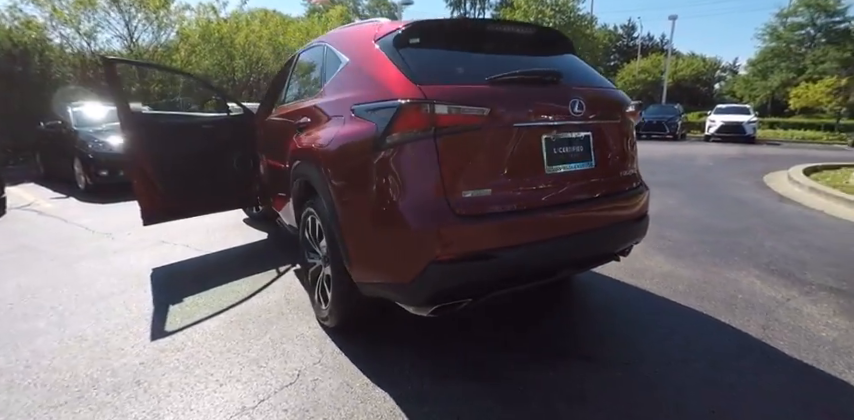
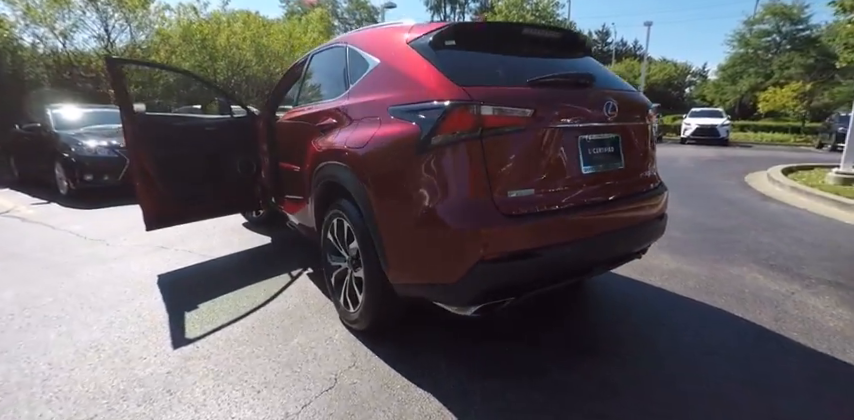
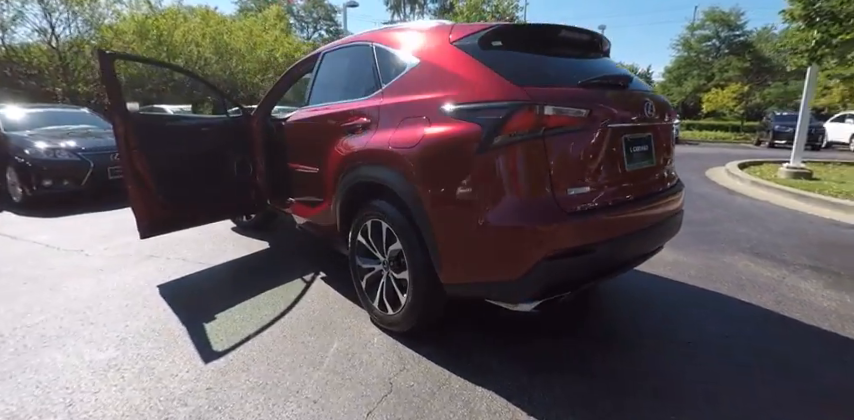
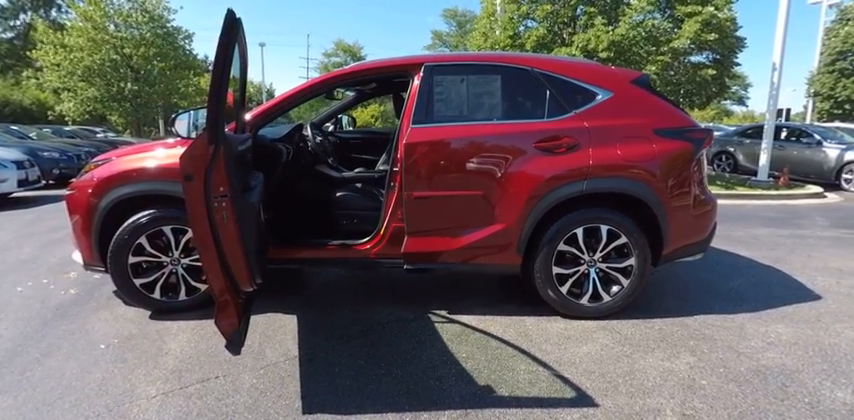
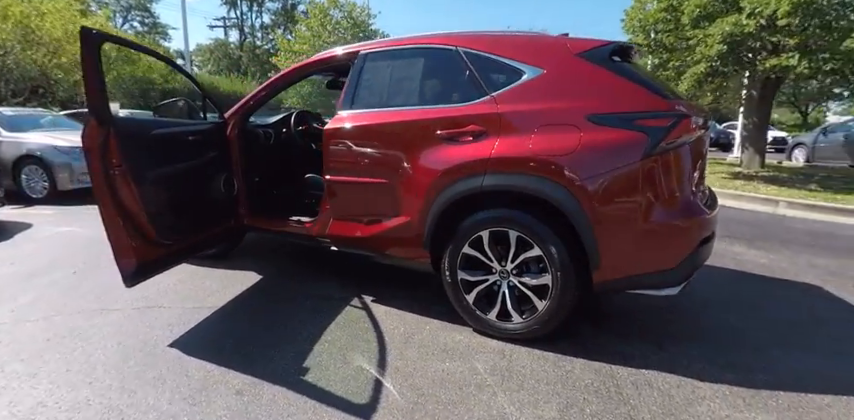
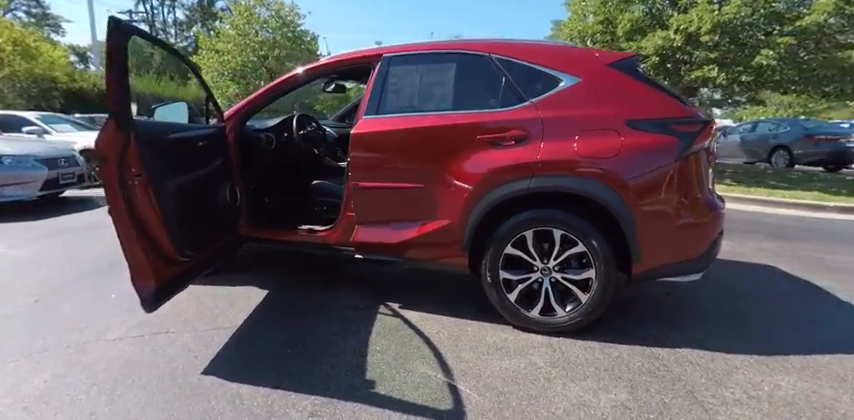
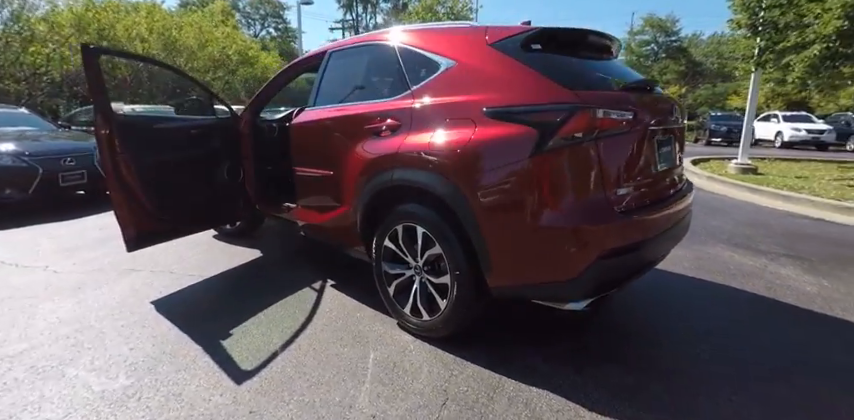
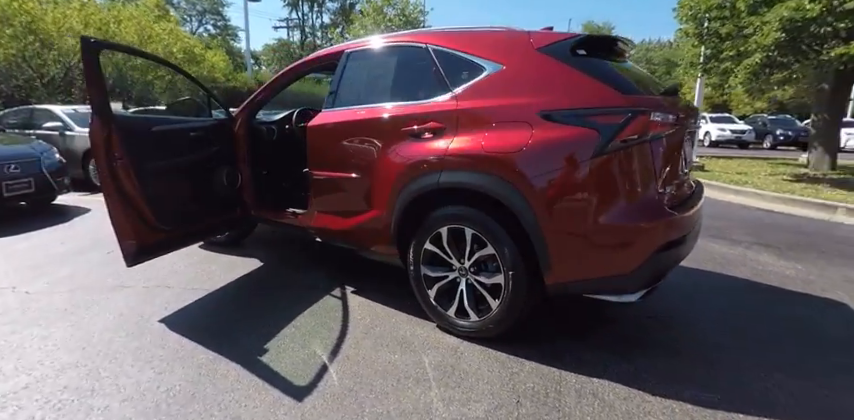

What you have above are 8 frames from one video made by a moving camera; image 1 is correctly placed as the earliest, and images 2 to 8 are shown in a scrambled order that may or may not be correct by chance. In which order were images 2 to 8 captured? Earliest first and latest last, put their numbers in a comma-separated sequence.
2, 3, 7, 8, 5, 6, 4
